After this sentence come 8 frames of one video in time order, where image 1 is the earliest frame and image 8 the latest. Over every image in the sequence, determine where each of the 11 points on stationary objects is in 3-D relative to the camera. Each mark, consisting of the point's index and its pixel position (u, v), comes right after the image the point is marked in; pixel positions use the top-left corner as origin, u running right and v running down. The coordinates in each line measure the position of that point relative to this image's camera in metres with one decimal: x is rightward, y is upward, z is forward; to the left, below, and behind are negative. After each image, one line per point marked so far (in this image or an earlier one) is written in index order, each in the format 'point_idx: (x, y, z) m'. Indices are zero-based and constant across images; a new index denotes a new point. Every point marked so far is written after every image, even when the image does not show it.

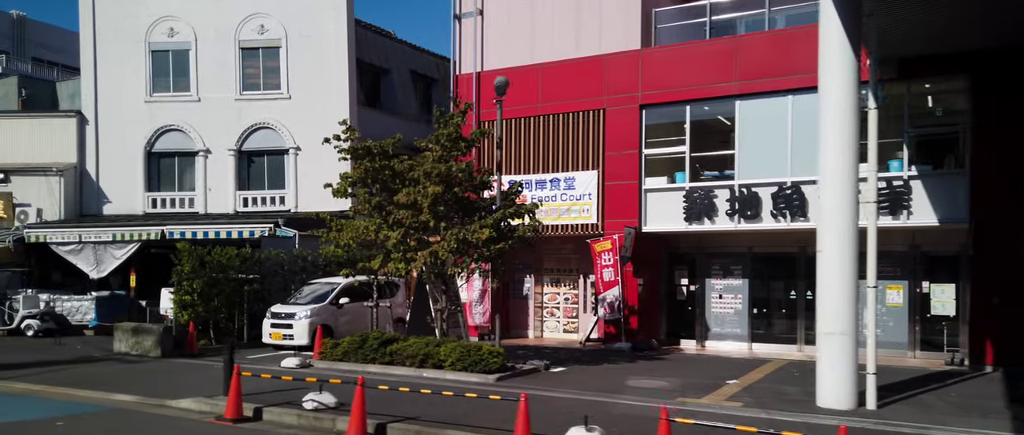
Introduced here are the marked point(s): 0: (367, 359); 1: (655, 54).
0: (-1.9, -1.8, +15.2) m
1: (+2.3, +2.6, +18.7) m
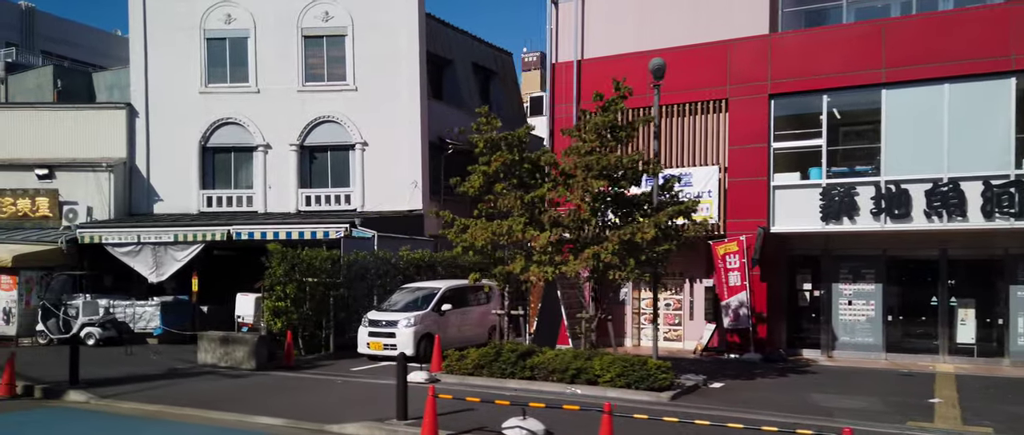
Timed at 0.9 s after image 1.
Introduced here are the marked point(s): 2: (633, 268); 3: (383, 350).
0: (-0.1, -1.8, +13.6) m
1: (+4.0, +2.6, +17.2) m
2: (+1.3, -0.5, +12.3) m
3: (-1.8, -1.9, +16.6) m
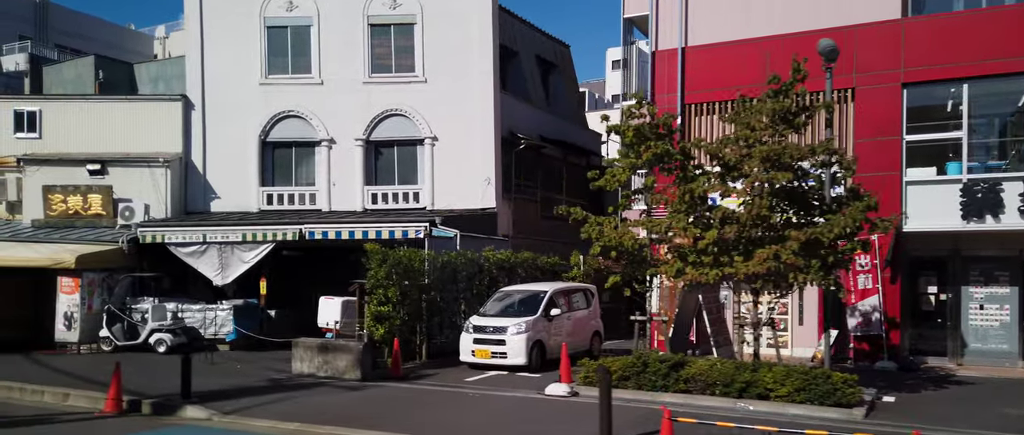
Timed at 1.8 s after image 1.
0: (+1.5, -1.8, +12.4) m
1: (+5.6, +2.6, +16.0) m
2: (+2.9, -0.5, +11.1) m
3: (-0.3, -1.8, +15.4) m
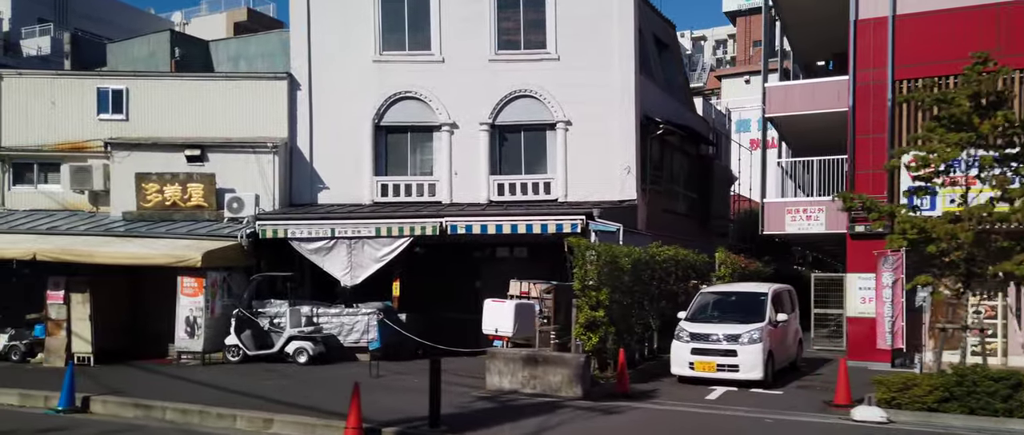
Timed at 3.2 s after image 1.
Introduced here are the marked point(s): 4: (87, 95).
0: (+4.2, -1.7, +10.3) m
1: (+8.2, +2.7, +14.0) m
2: (+5.6, -0.4, +9.0) m
3: (+2.3, -1.7, +13.2) m
4: (-7.0, +2.0, +19.5) m
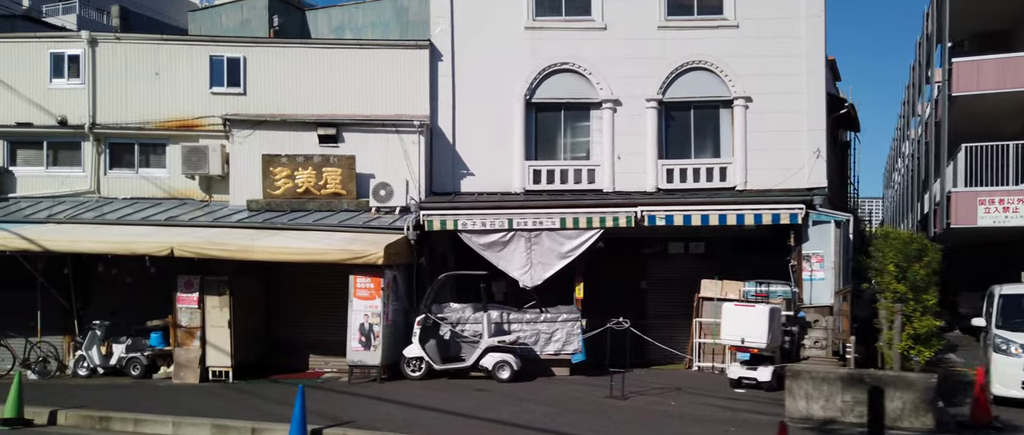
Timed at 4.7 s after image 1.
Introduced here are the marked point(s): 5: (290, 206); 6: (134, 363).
0: (+7.0, -1.5, +7.9) m
1: (+10.9, +2.9, +11.7) m
2: (+8.5, -0.3, +6.7) m
3: (+5.1, -1.6, +10.7) m
4: (-4.5, +2.2, +16.8) m
5: (-3.0, +0.2, +16.1) m
6: (-4.6, -1.8, +14.4) m
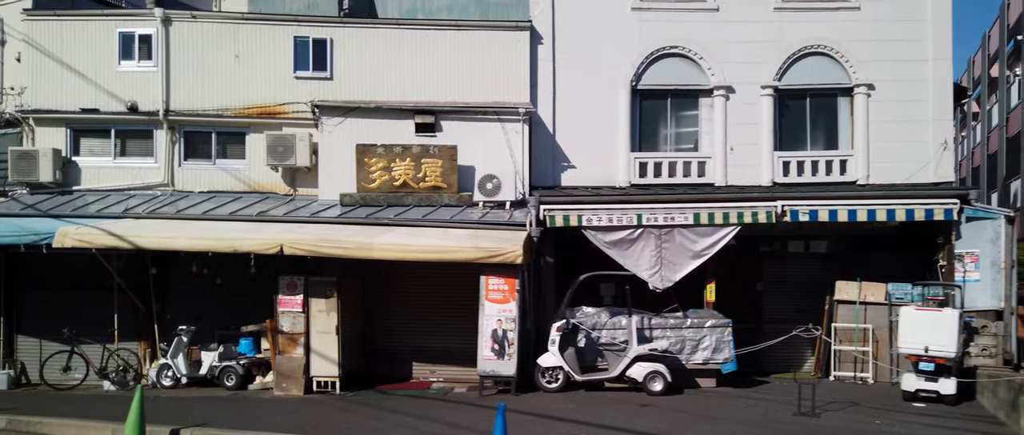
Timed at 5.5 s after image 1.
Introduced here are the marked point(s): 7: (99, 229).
0: (+8.6, -1.5, +6.7) m
1: (+12.4, +2.9, +10.6) m
2: (+10.1, -0.2, +5.5) m
3: (+6.6, -1.6, +9.5) m
4: (-3.0, +2.2, +15.4) m
5: (-1.6, +0.2, +14.7) m
6: (-3.2, -1.7, +13.1) m
7: (-4.4, -0.1, +12.5) m
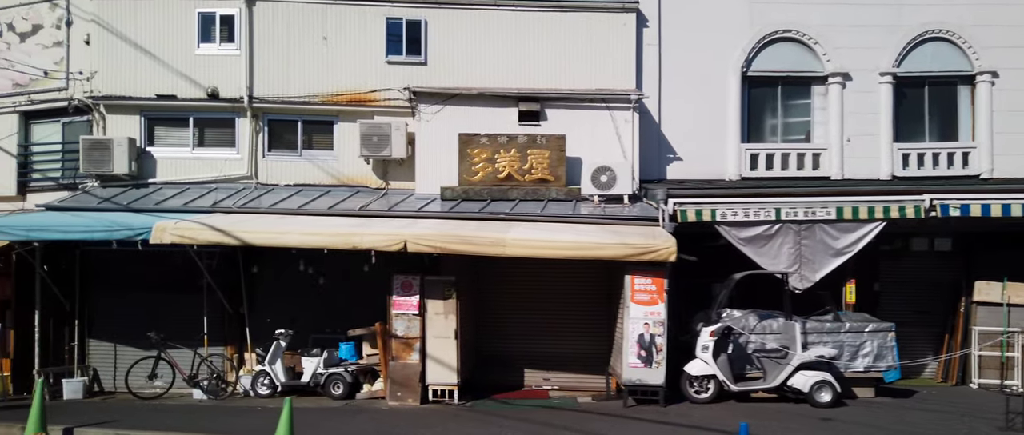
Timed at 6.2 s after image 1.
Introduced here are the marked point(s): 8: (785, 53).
0: (+10.0, -1.5, +5.8) m
1: (+13.8, +2.9, +9.7) m
2: (+11.5, -0.2, +4.6) m
3: (+8.0, -1.5, +8.5) m
4: (-1.7, +2.3, +14.3) m
5: (-0.3, +0.3, +13.7) m
6: (-1.8, -1.7, +12.0) m
7: (-3.0, -0.1, +11.4) m
8: (+3.5, +2.1, +15.1) m
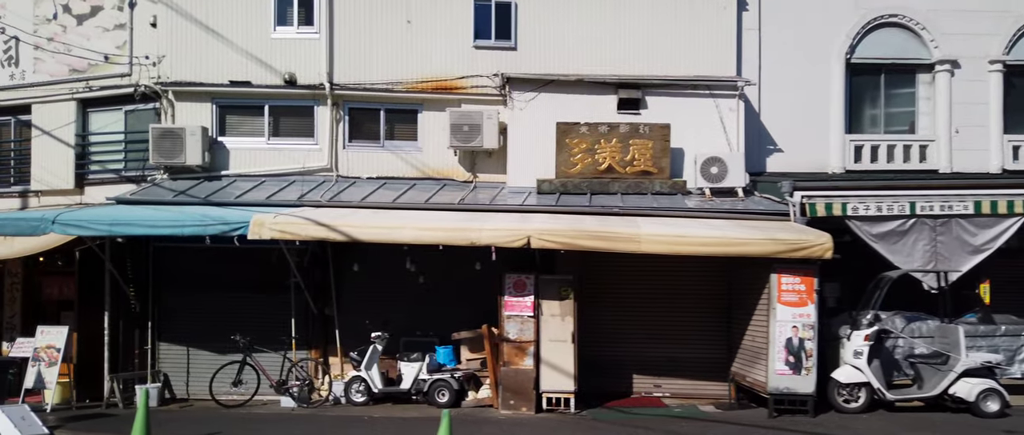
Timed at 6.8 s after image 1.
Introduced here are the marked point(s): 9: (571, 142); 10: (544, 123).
0: (+11.2, -1.4, +5.0) m
1: (+15.0, +3.0, +9.0) m
2: (+12.7, -0.2, +3.9) m
3: (+9.2, -1.5, +7.8) m
4: (-0.6, +2.4, +13.4) m
5: (+0.9, +0.3, +12.8) m
6: (-0.7, -1.6, +11.1) m
7: (-1.9, 0.0, +10.5) m
8: (+4.6, +2.2, +14.3) m
9: (+0.7, +0.8, +12.8) m
10: (+0.3, +1.0, +13.0) m
